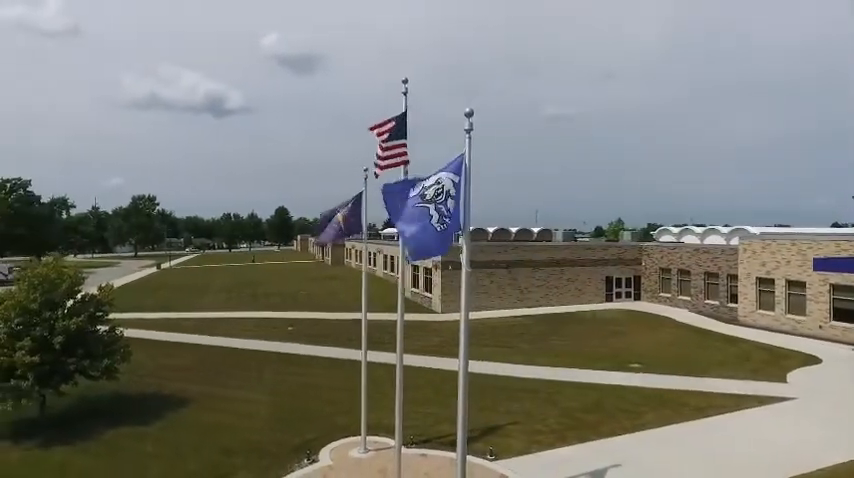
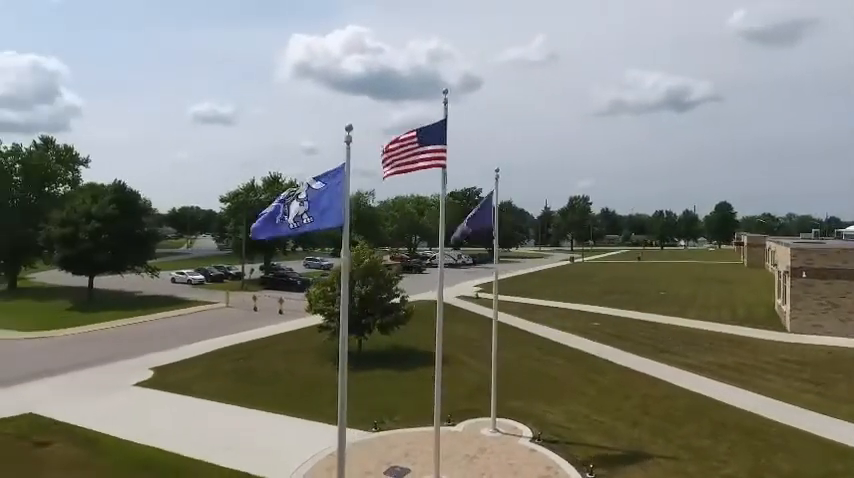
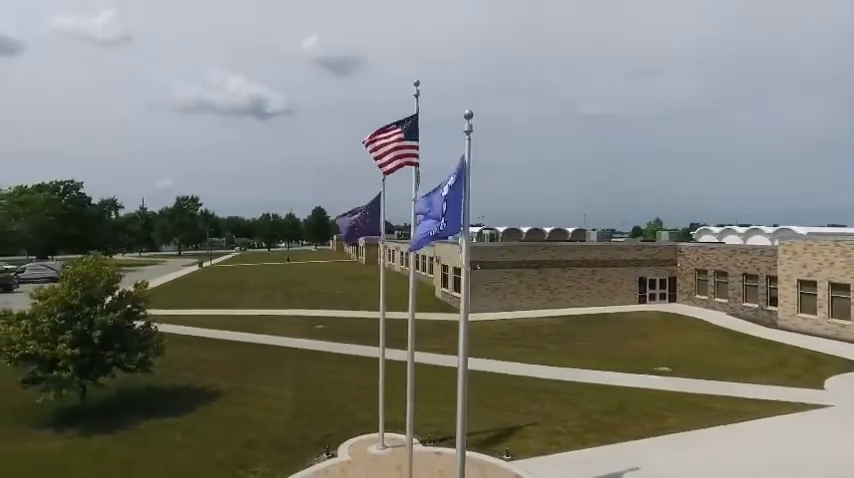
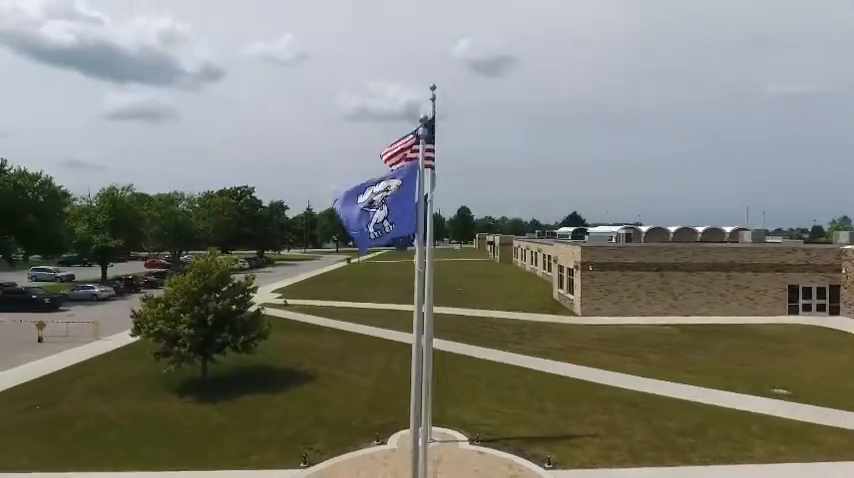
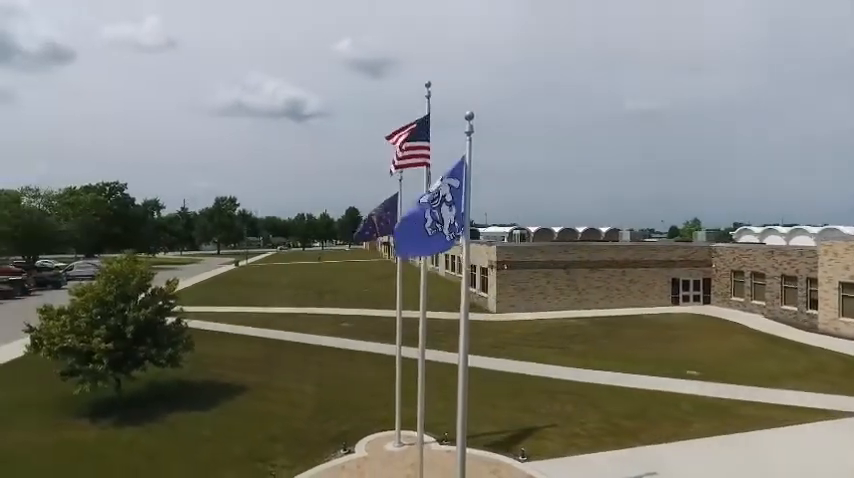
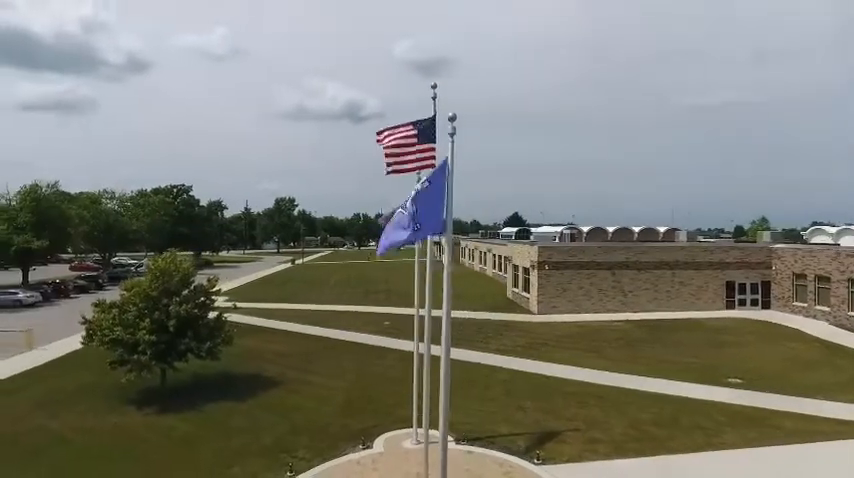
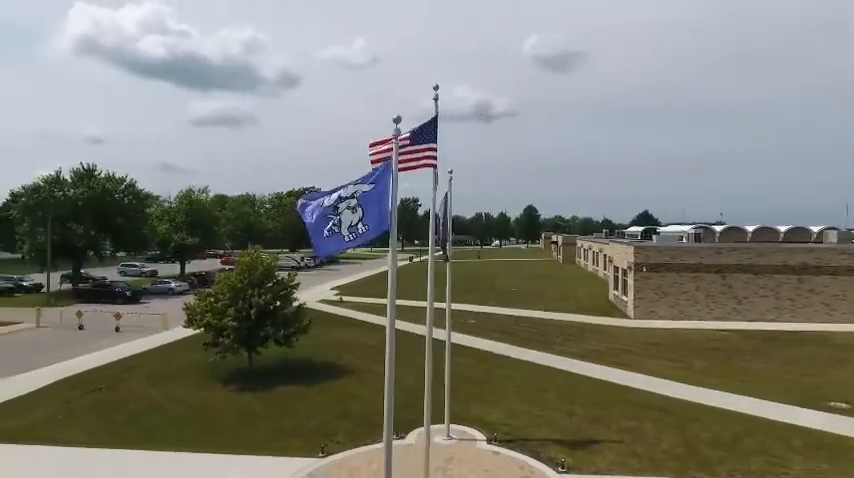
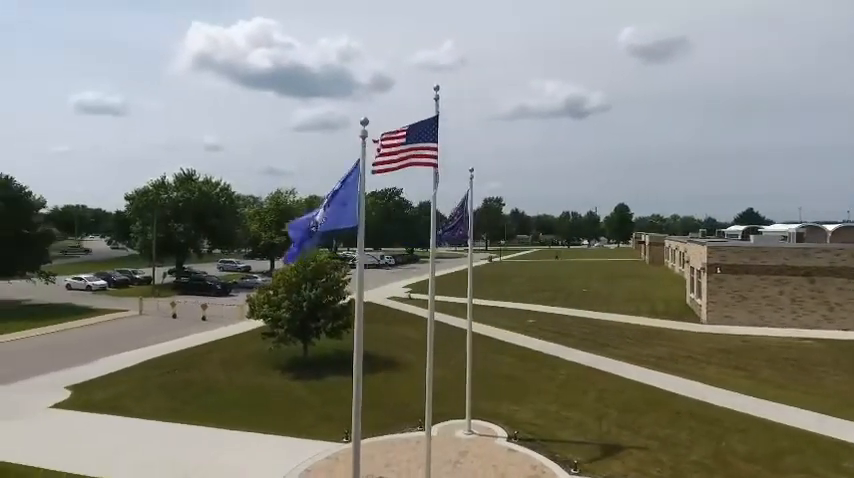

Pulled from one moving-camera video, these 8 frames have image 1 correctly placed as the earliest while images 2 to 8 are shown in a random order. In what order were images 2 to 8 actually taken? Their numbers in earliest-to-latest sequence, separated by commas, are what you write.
3, 5, 6, 4, 7, 8, 2
